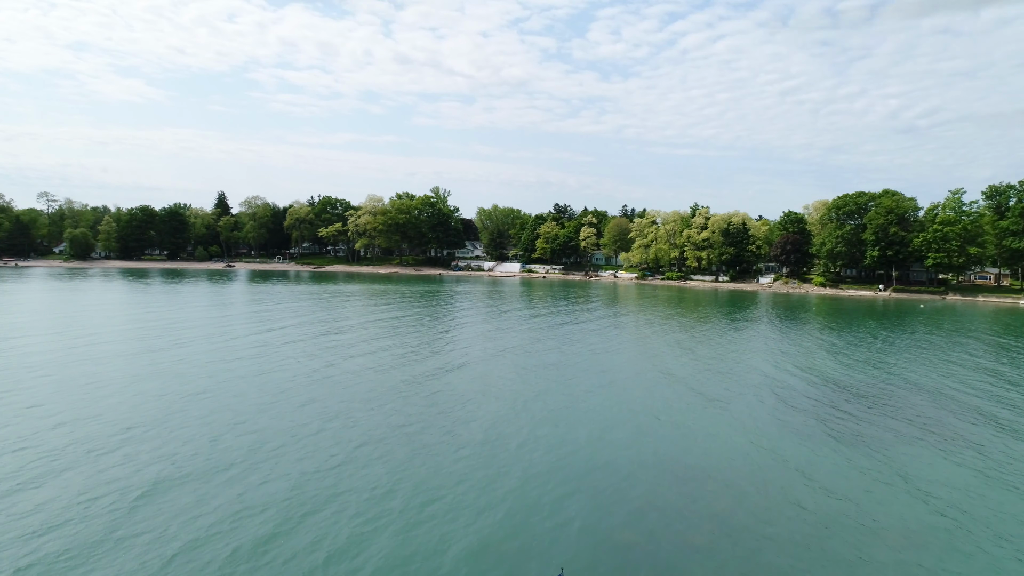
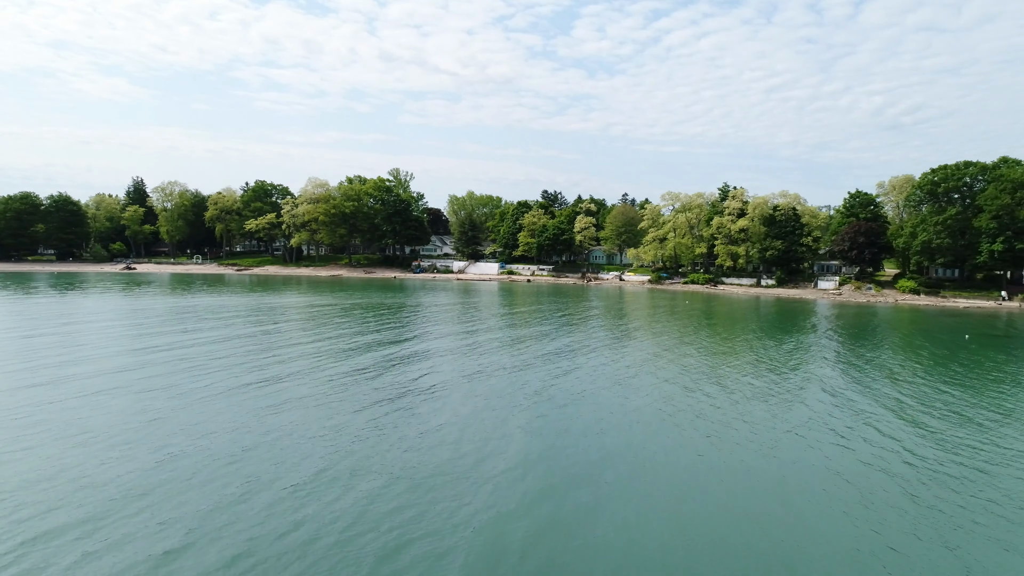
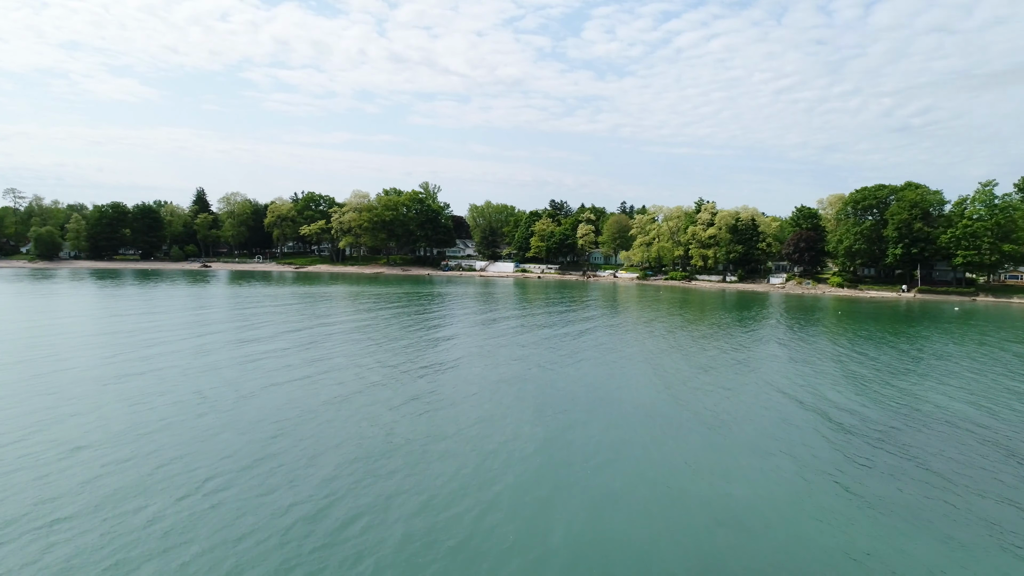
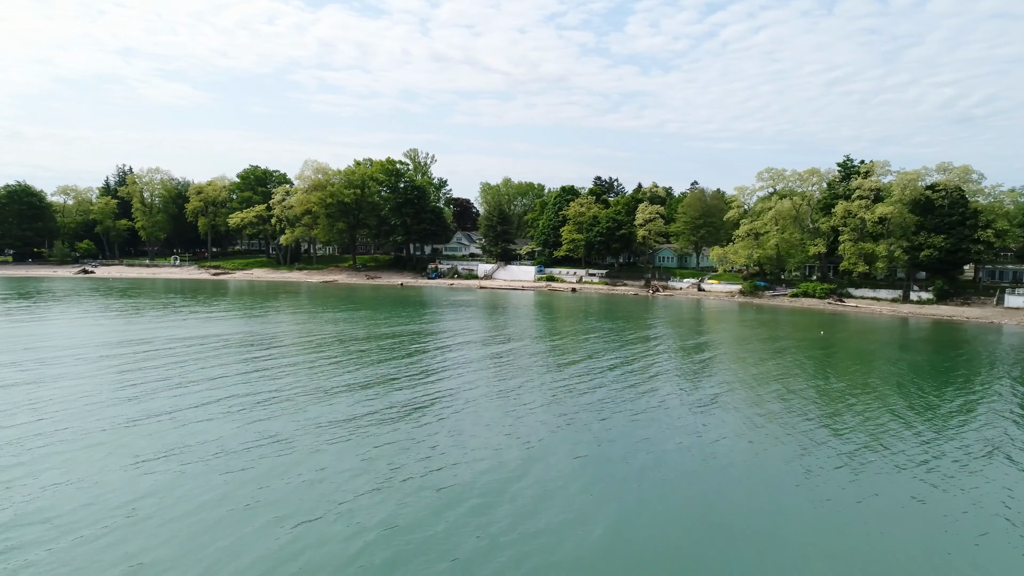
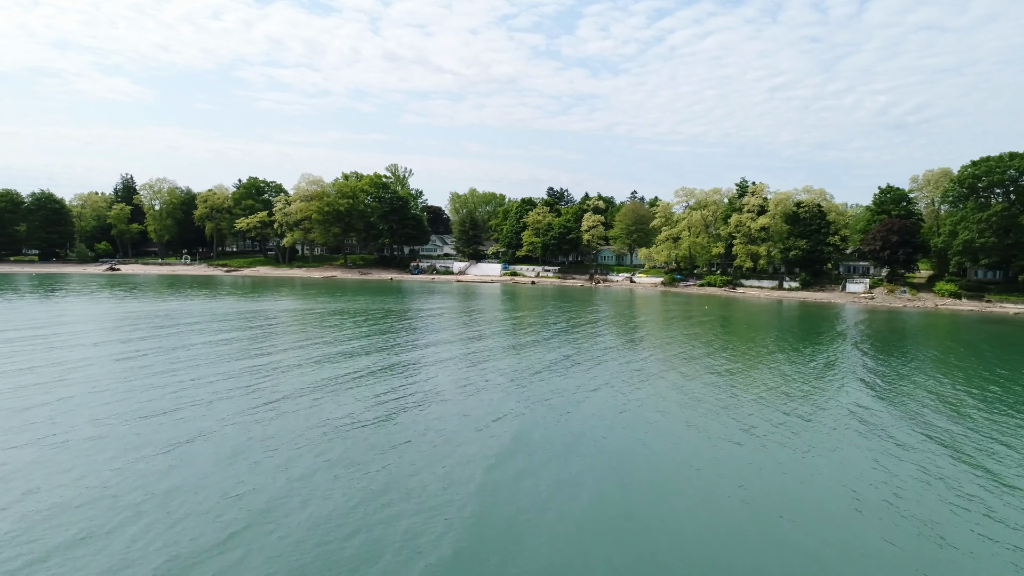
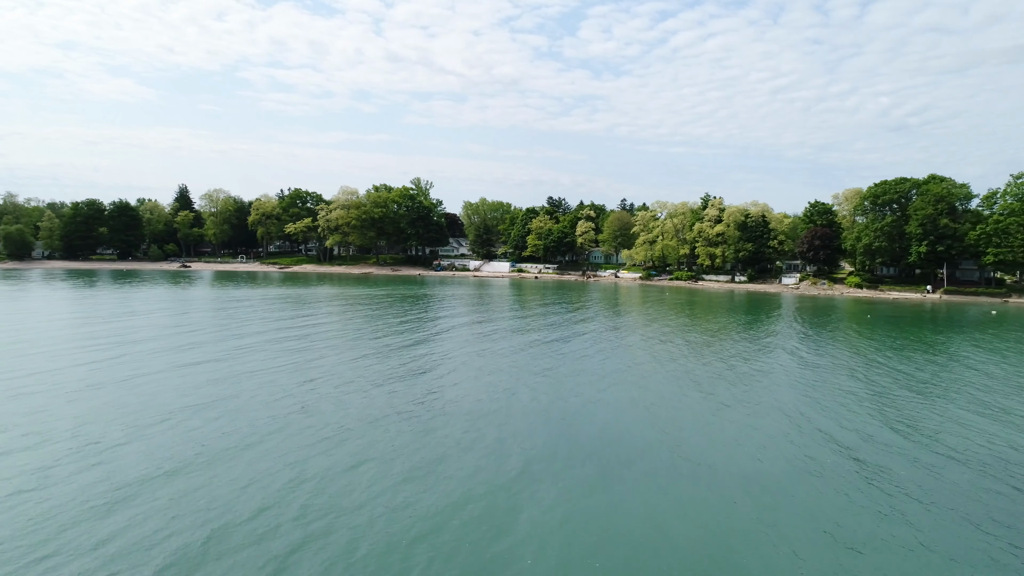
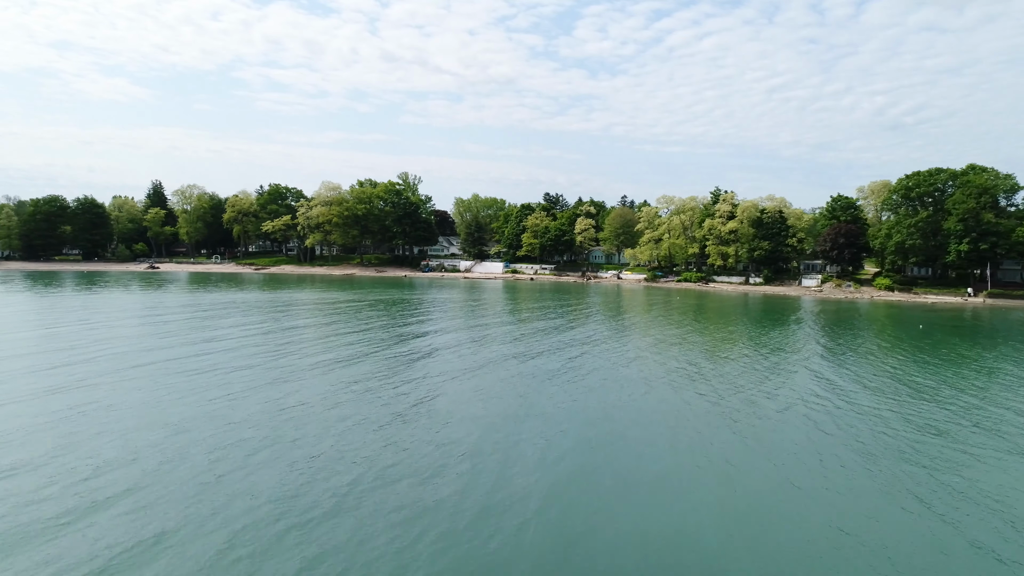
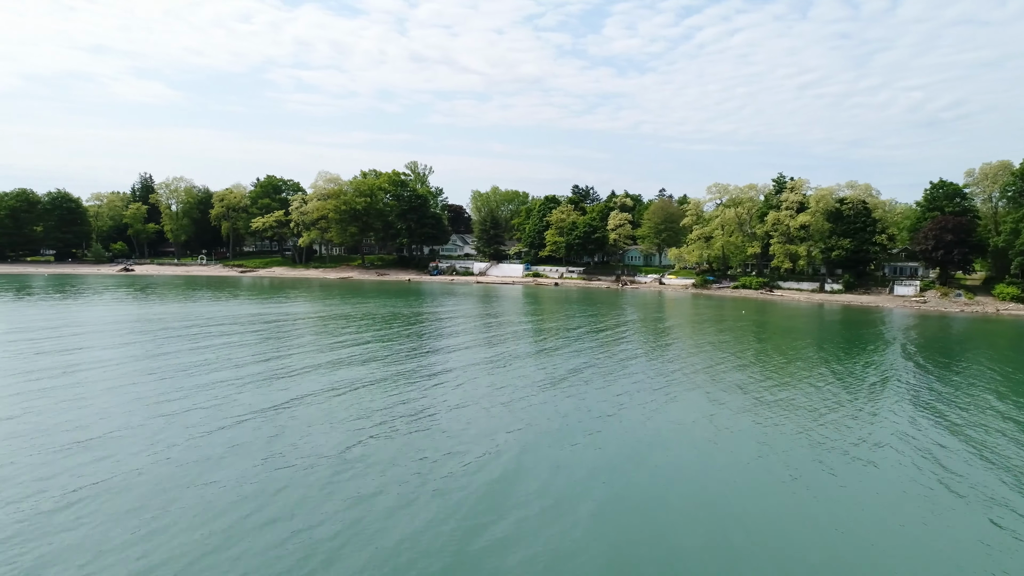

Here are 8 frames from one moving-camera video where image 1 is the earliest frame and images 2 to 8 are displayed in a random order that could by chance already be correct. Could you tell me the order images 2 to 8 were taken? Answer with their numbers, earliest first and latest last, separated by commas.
3, 6, 7, 2, 5, 8, 4
